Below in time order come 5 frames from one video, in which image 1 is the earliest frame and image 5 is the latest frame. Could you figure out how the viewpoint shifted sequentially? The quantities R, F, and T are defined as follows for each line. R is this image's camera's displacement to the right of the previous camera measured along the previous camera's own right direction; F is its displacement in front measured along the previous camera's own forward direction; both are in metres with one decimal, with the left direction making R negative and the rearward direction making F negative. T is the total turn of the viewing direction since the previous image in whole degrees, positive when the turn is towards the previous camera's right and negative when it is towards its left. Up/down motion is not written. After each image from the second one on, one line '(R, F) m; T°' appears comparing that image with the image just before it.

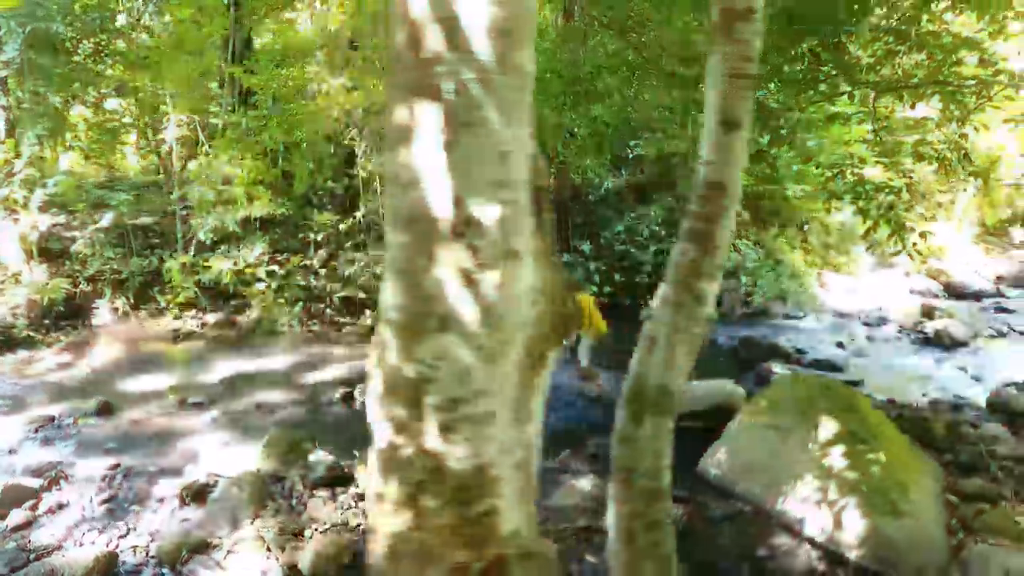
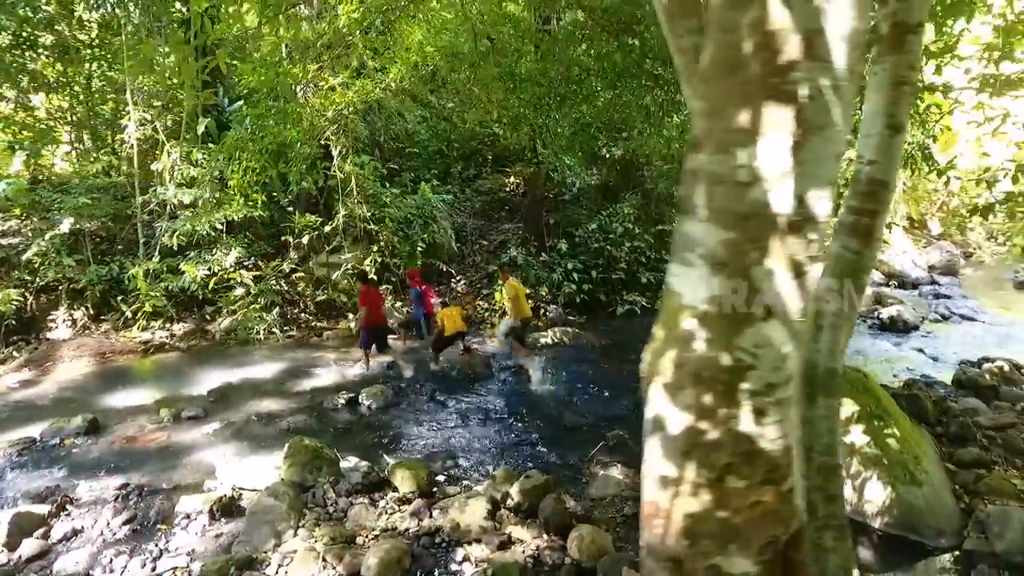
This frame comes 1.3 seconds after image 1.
(-0.9, 0.0) m; +7°
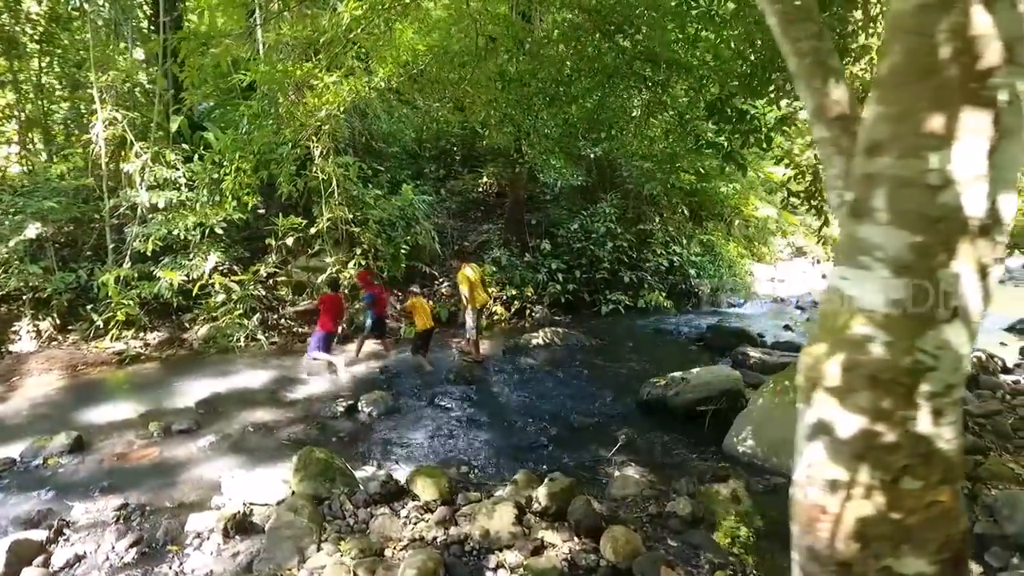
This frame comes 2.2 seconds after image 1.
(-0.6, +0.1) m; +5°
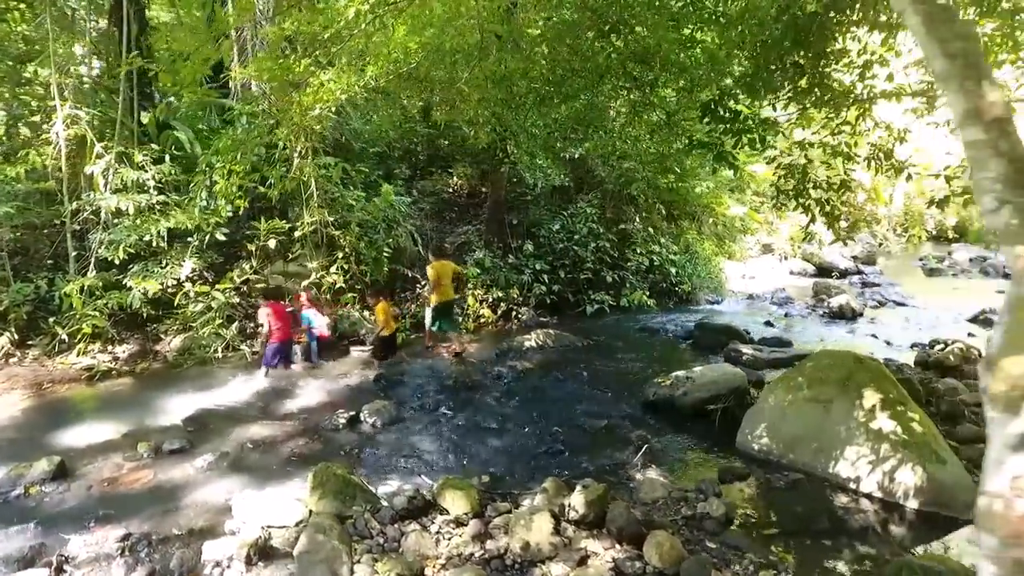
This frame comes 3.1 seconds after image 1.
(-0.7, +0.2) m; +5°
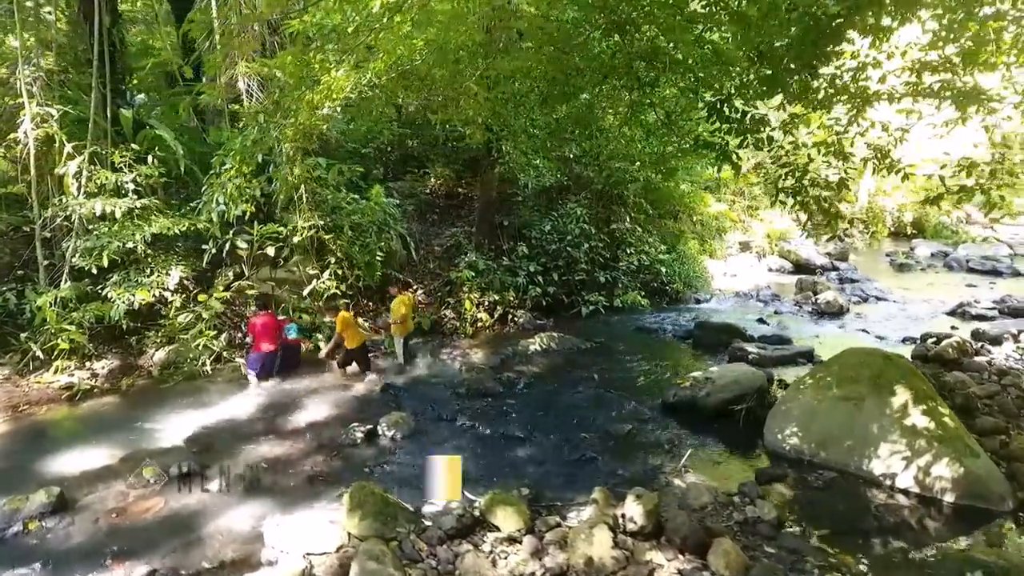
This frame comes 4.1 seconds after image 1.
(-0.8, +0.2) m; +5°
